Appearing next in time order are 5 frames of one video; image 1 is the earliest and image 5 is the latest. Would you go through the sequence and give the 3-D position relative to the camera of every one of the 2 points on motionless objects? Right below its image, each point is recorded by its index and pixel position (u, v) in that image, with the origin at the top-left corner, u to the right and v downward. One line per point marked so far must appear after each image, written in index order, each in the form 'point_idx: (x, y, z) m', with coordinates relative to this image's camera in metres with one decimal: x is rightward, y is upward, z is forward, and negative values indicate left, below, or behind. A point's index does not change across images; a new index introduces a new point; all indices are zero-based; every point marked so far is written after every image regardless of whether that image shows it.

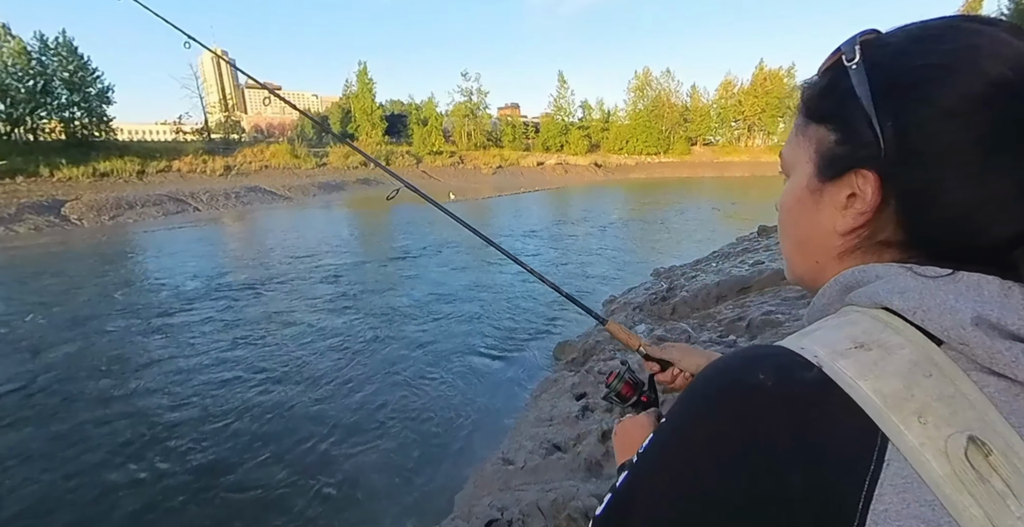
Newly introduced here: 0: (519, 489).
0: (+0.1, -1.7, +3.5) m
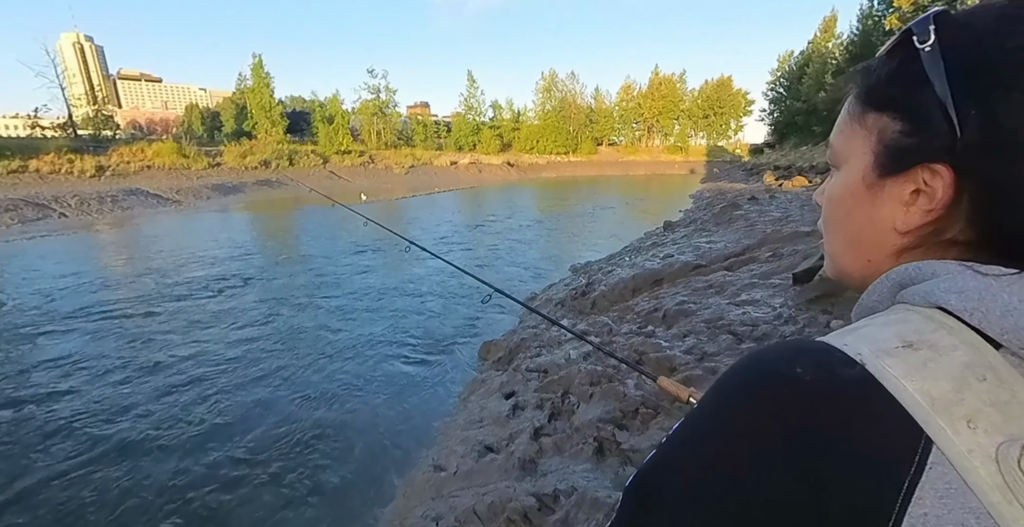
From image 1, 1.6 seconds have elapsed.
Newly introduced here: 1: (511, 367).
0: (-0.4, -1.7, +3.5) m
1: (0.0, -1.1, +5.3) m
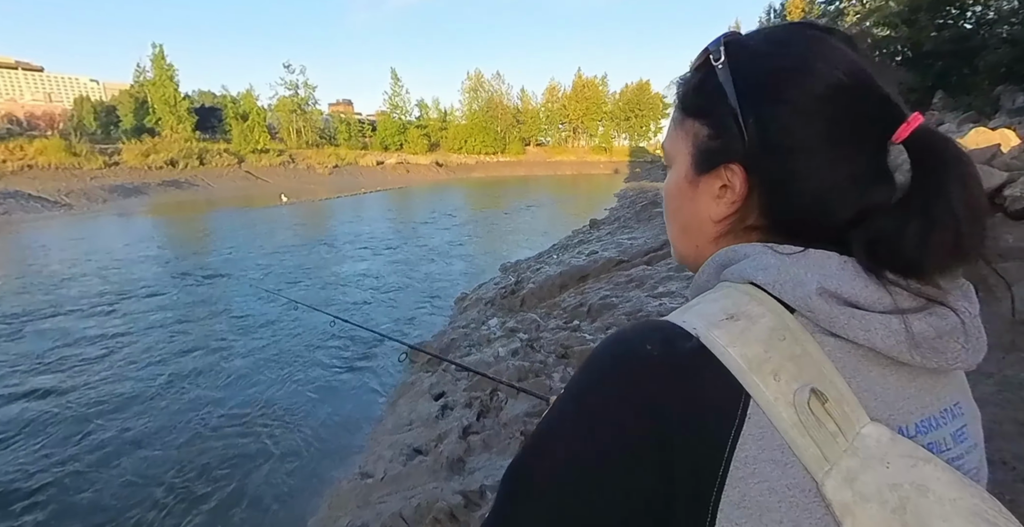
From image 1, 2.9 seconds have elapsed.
0: (-0.9, -1.7, +3.4) m
1: (-0.8, -1.2, +5.3) m
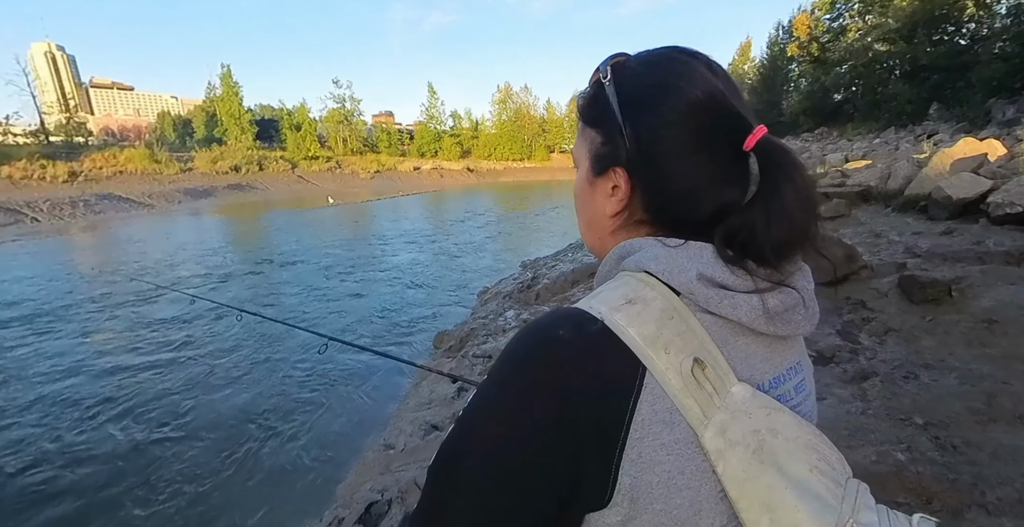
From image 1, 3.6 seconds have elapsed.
0: (-0.9, -1.6, +4.3) m
1: (-0.6, -1.1, +6.1) m
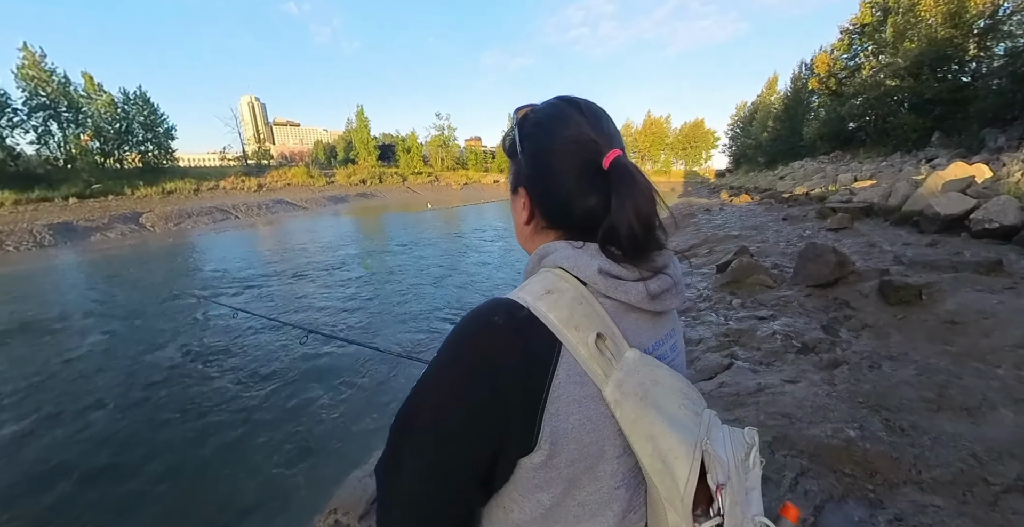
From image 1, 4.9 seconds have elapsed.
0: (-0.5, -1.4, +6.7) m
1: (+0.1, -0.9, +8.4) m
